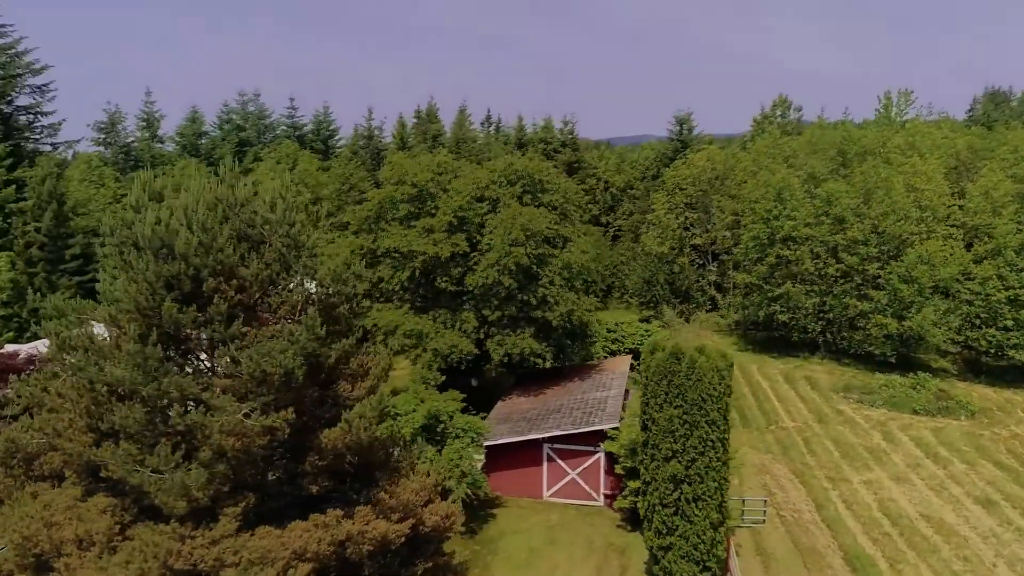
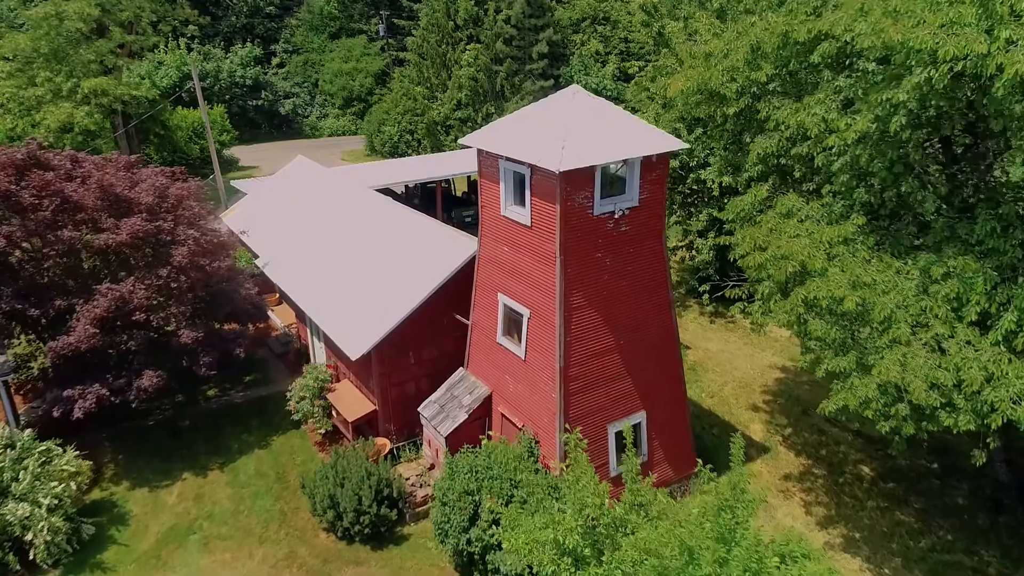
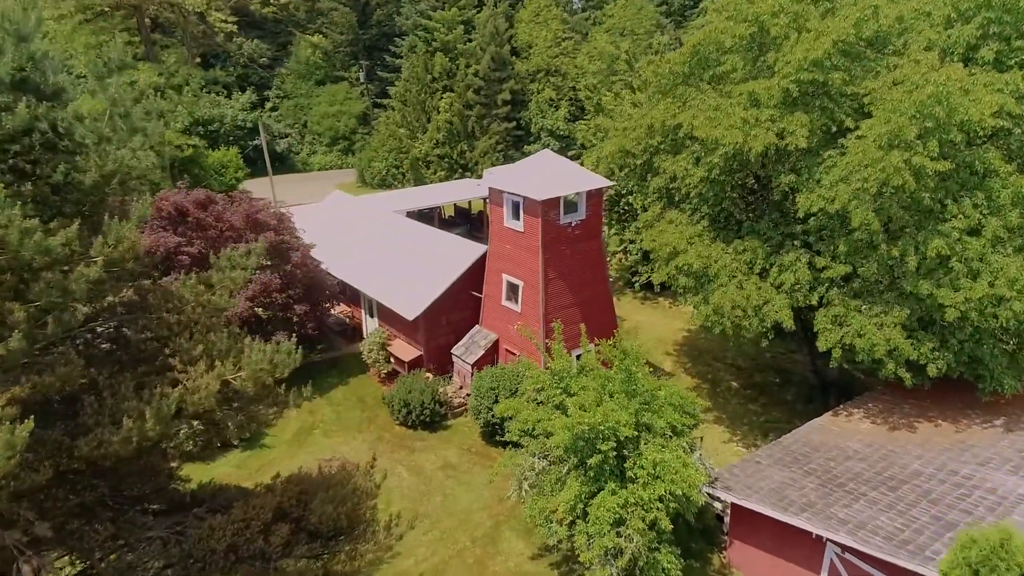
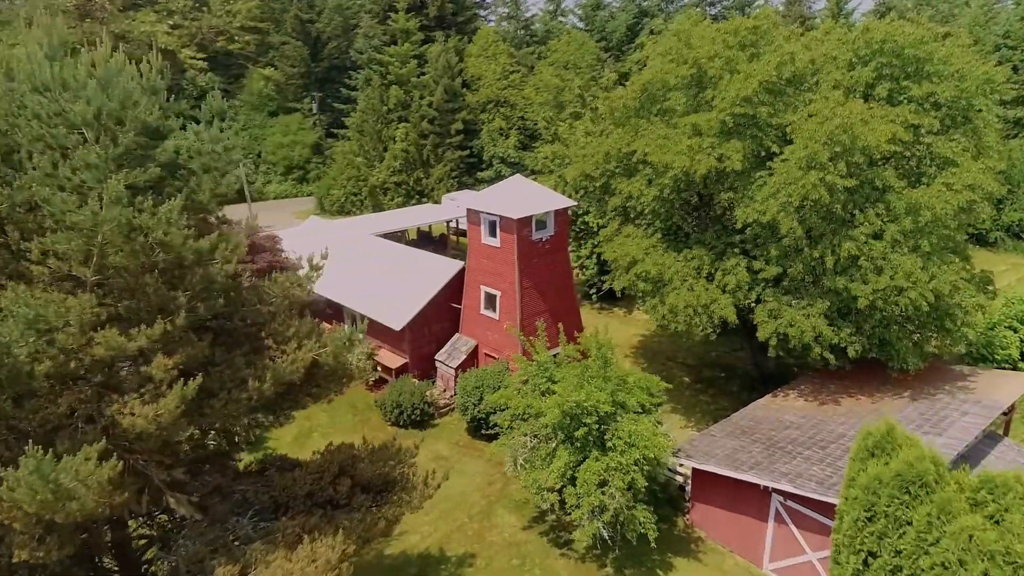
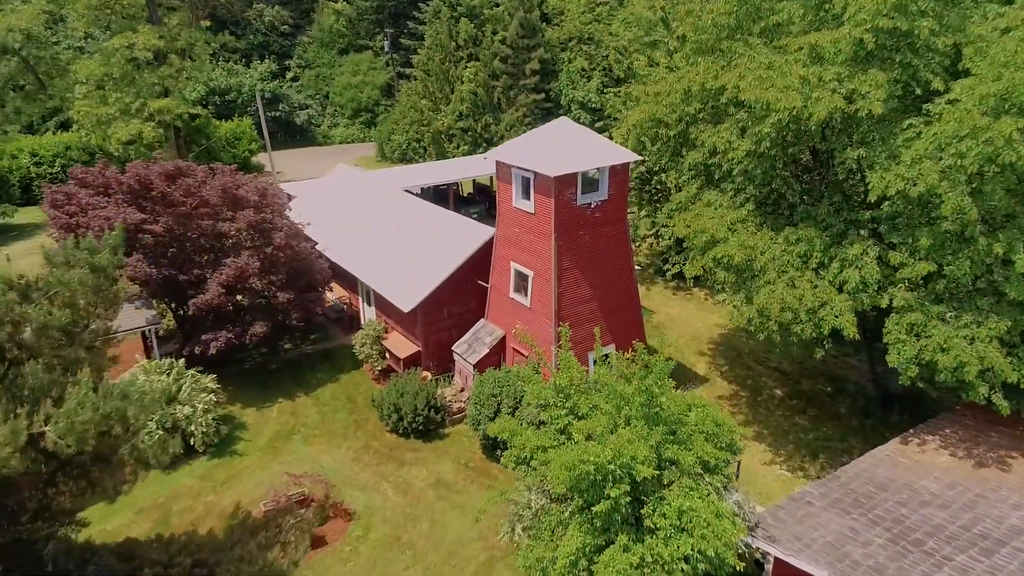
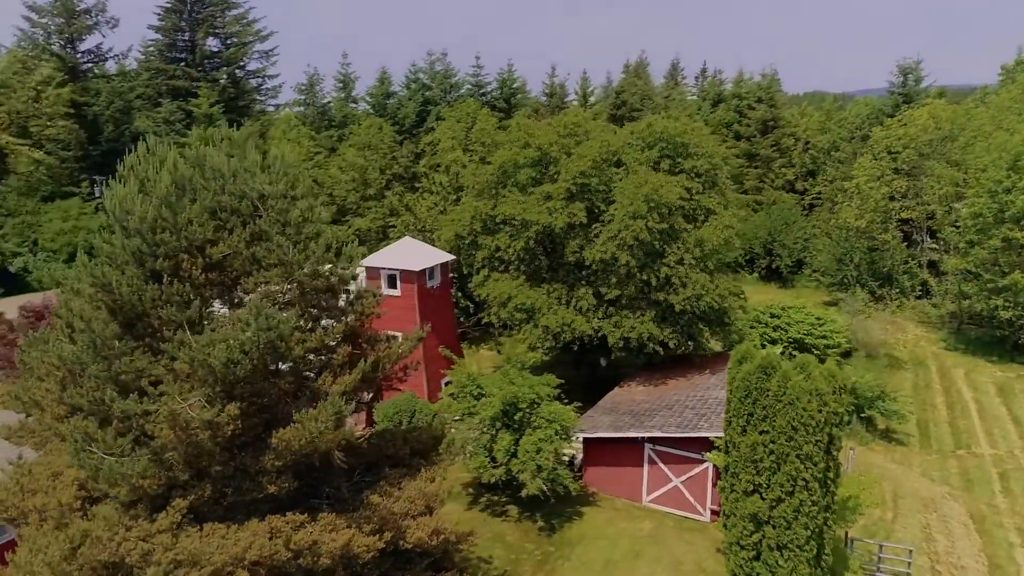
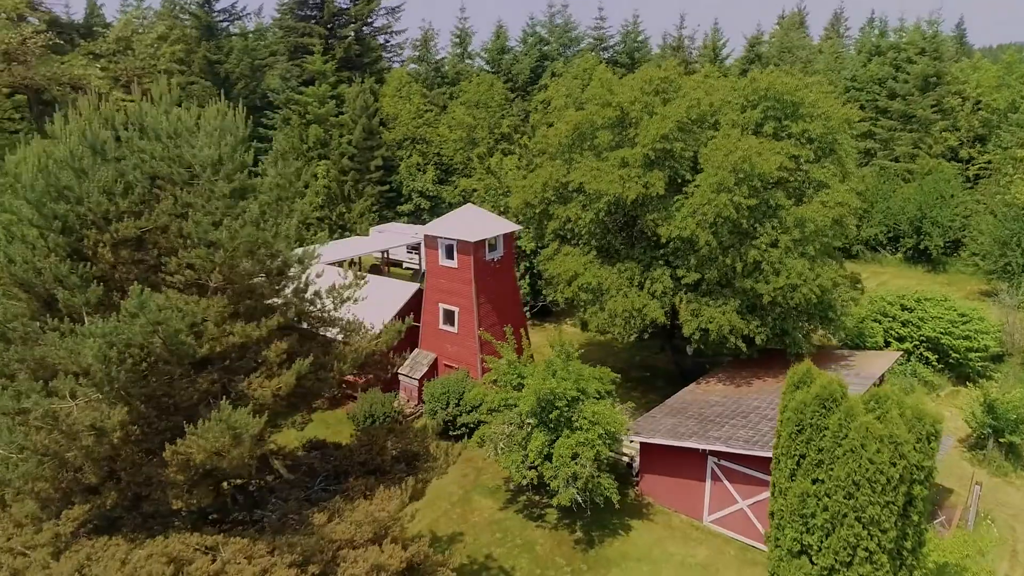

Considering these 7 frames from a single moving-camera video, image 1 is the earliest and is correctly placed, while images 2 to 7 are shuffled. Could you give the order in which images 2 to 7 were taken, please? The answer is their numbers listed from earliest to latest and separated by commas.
6, 7, 4, 3, 5, 2
